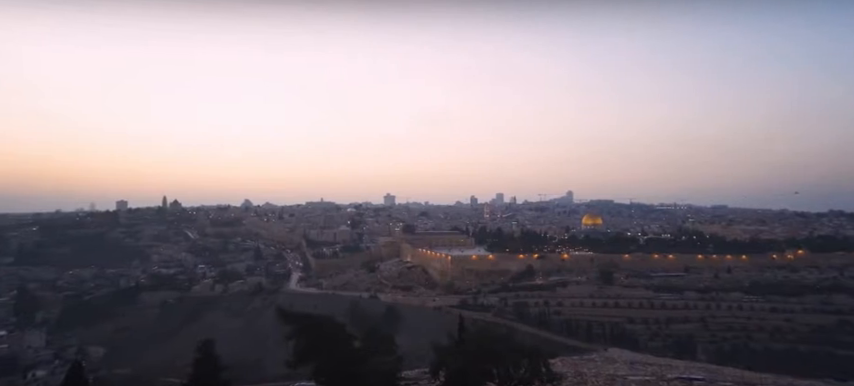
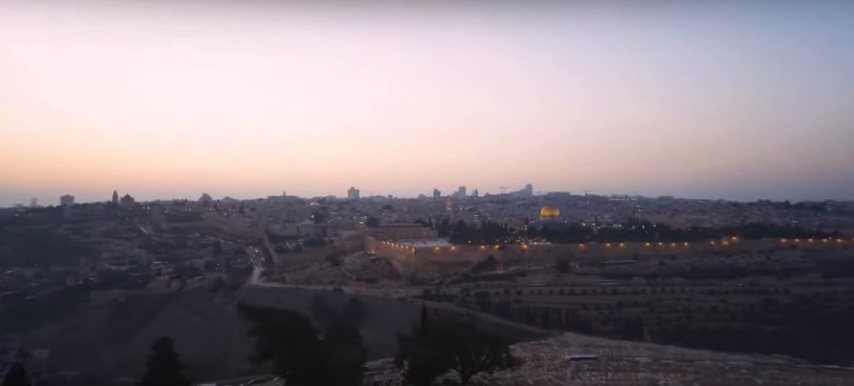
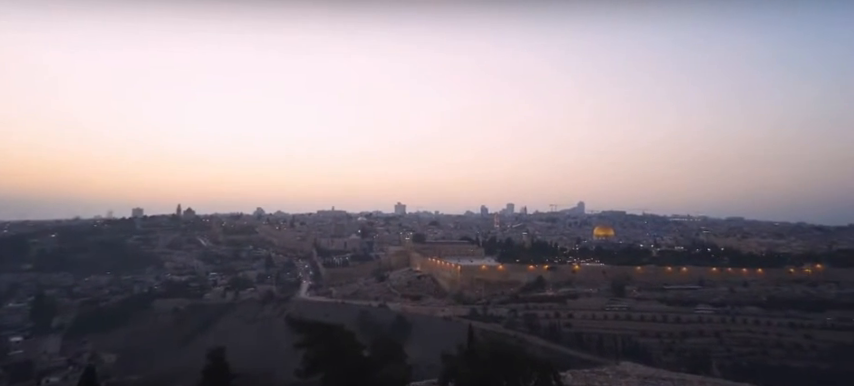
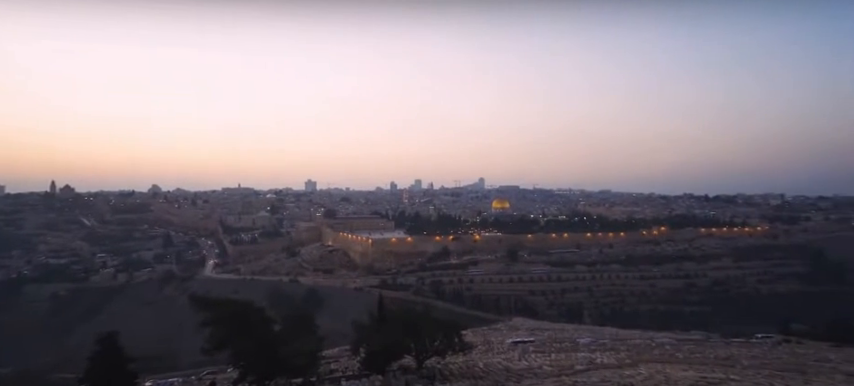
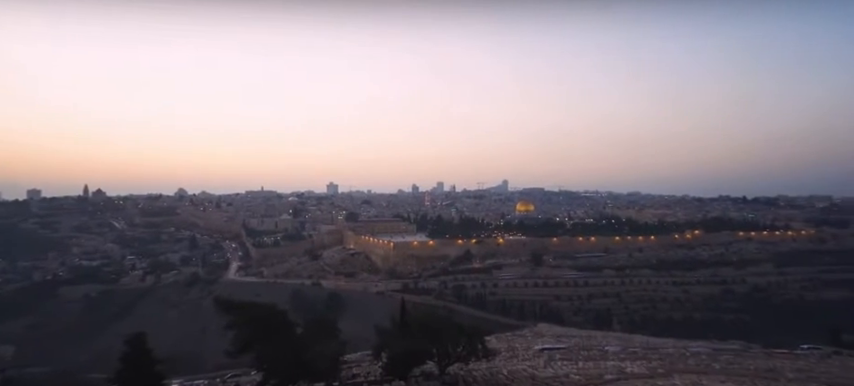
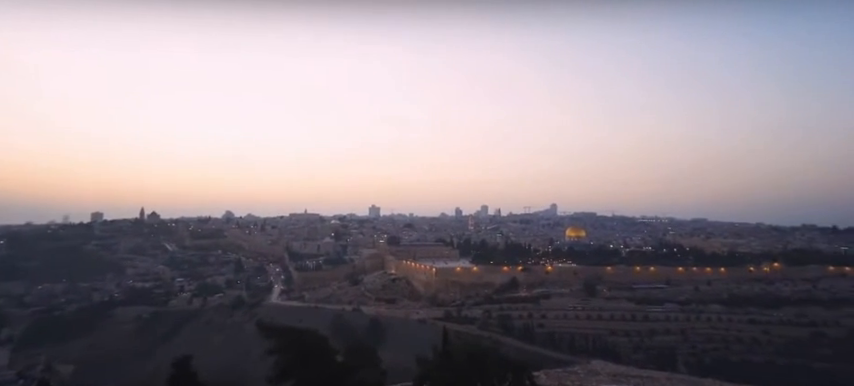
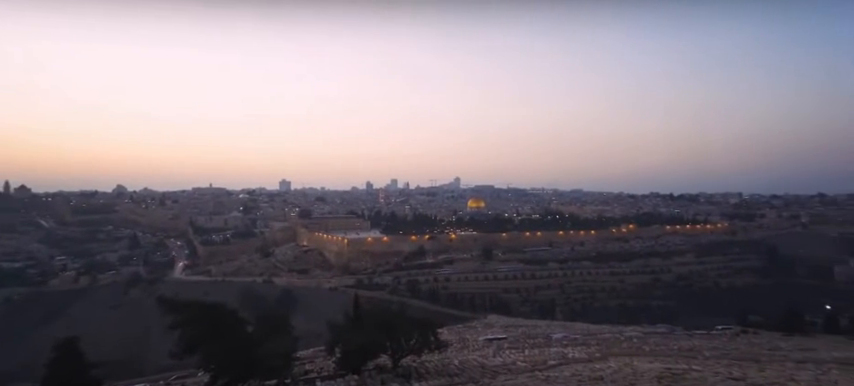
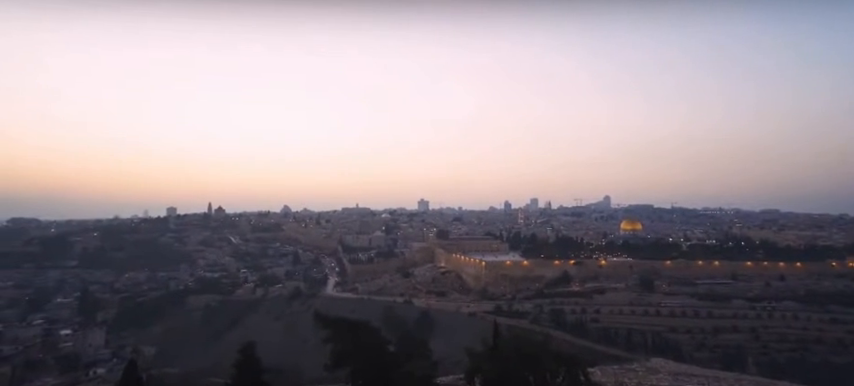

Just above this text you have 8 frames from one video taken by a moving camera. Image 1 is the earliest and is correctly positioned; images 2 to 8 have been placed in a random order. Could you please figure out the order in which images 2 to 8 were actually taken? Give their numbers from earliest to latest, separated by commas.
8, 3, 6, 2, 5, 4, 7
